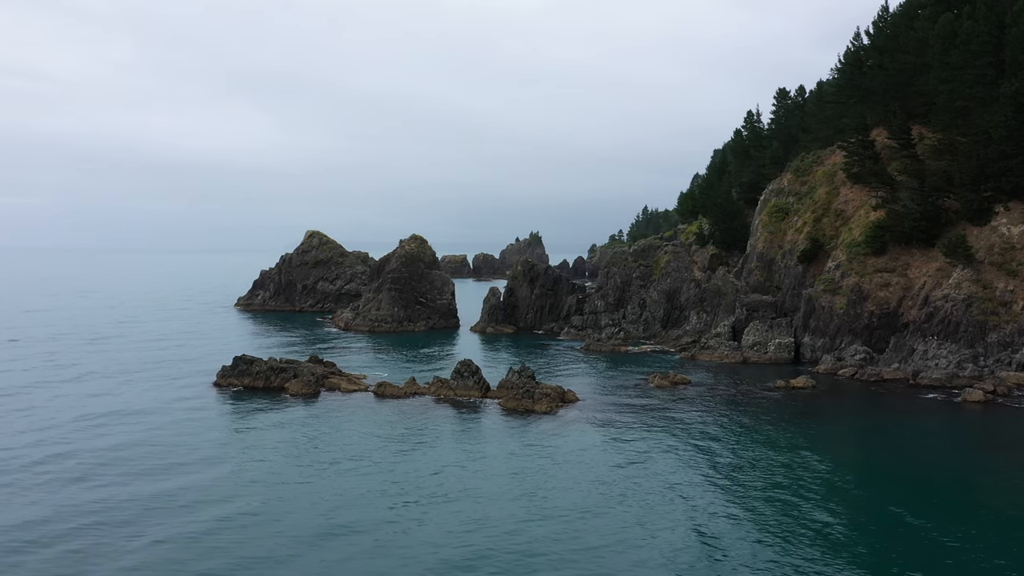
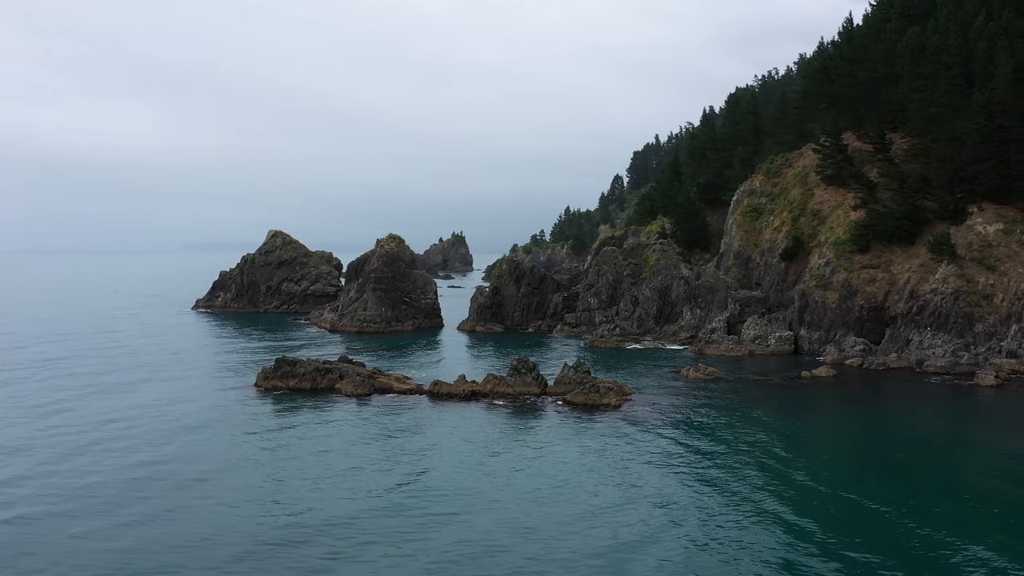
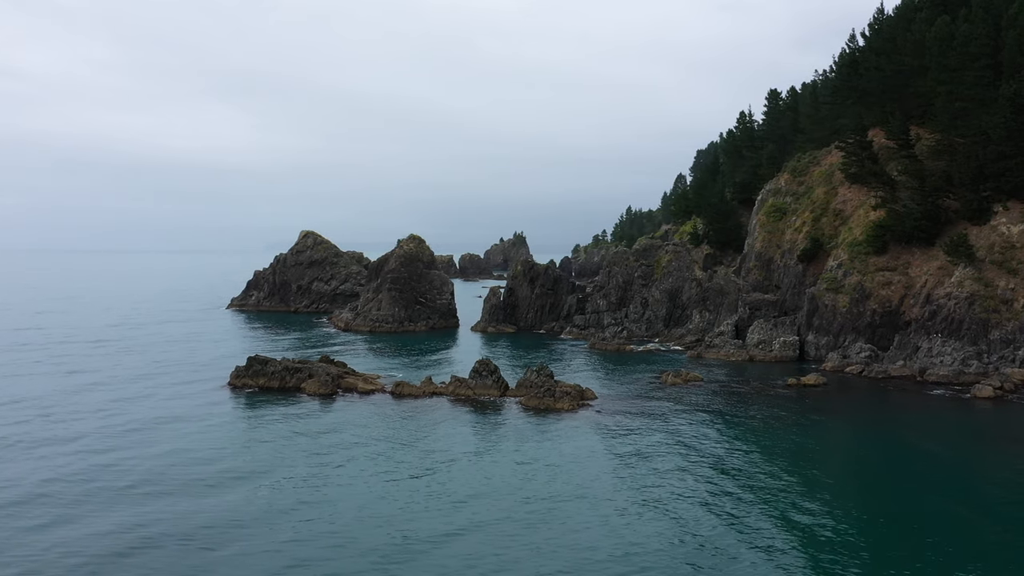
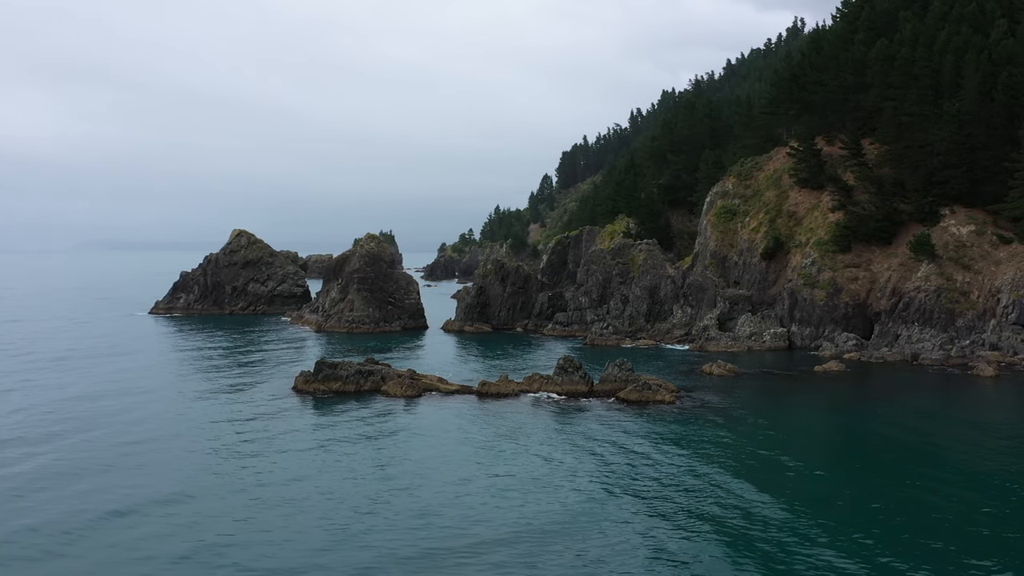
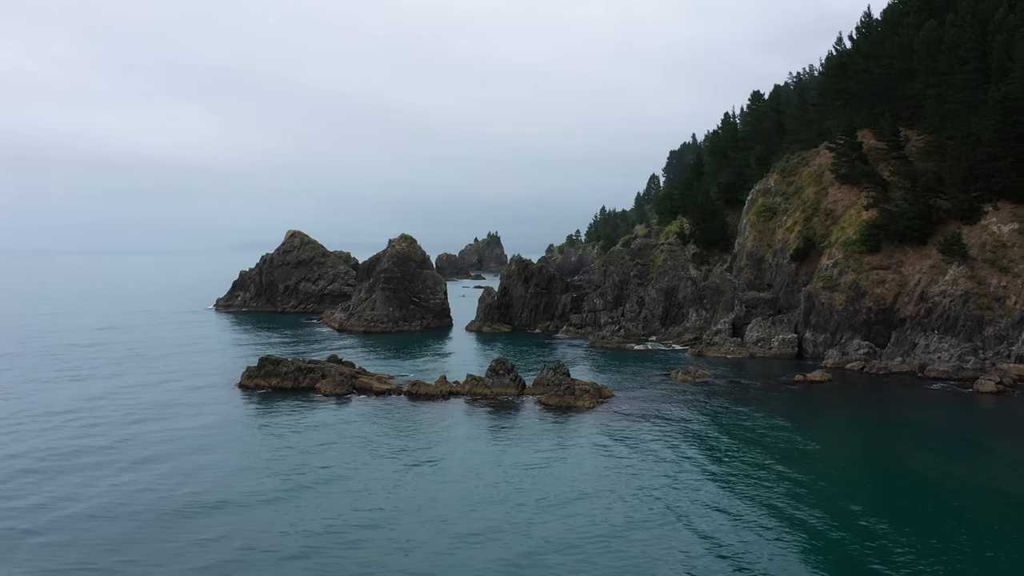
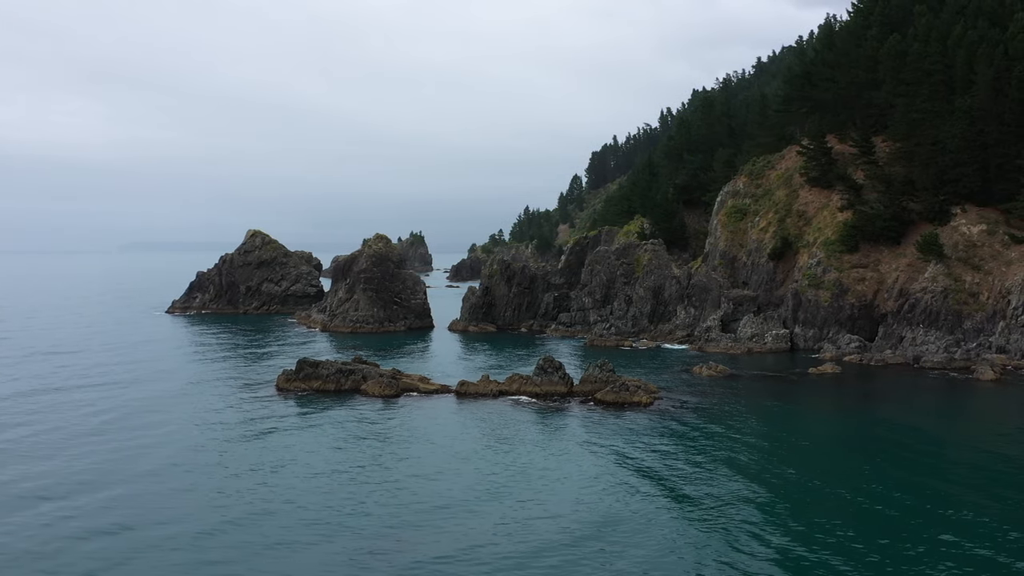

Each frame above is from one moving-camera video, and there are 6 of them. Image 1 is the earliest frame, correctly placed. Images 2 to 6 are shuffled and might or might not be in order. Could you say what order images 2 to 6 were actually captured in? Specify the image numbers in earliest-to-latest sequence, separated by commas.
3, 5, 2, 6, 4
